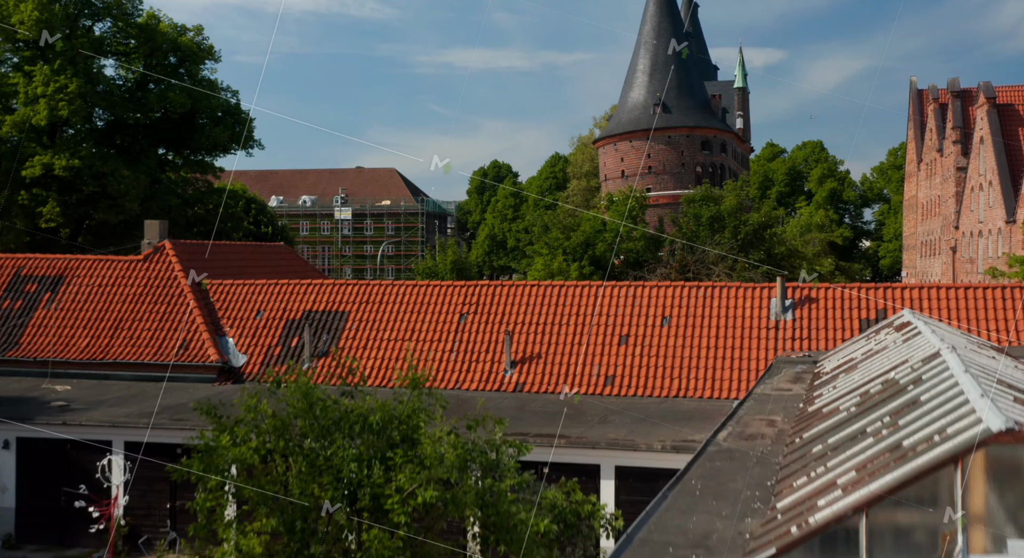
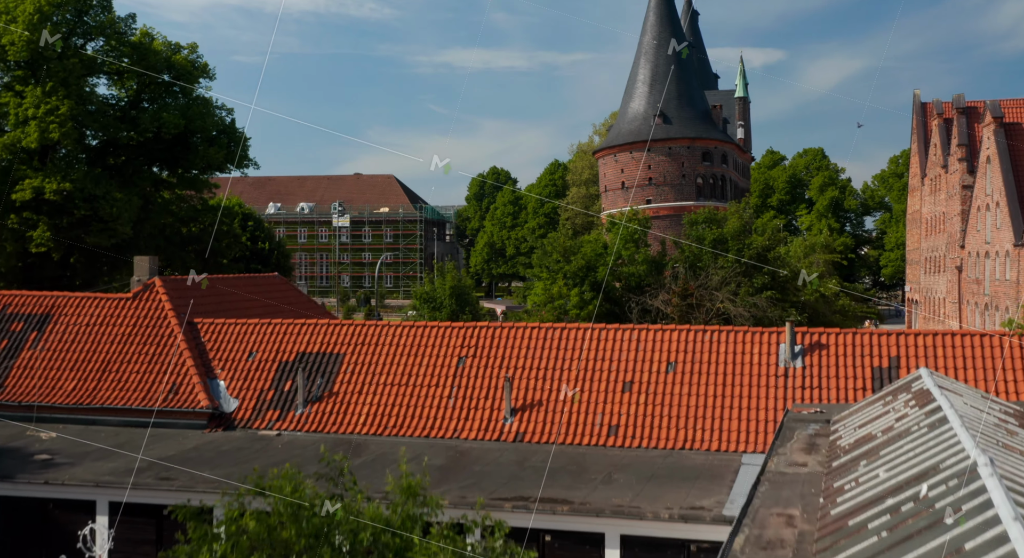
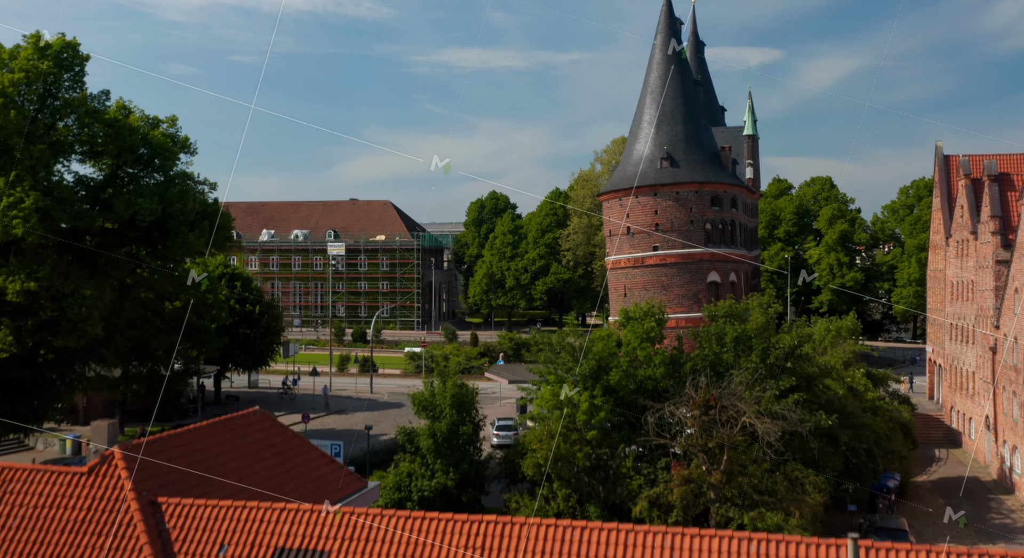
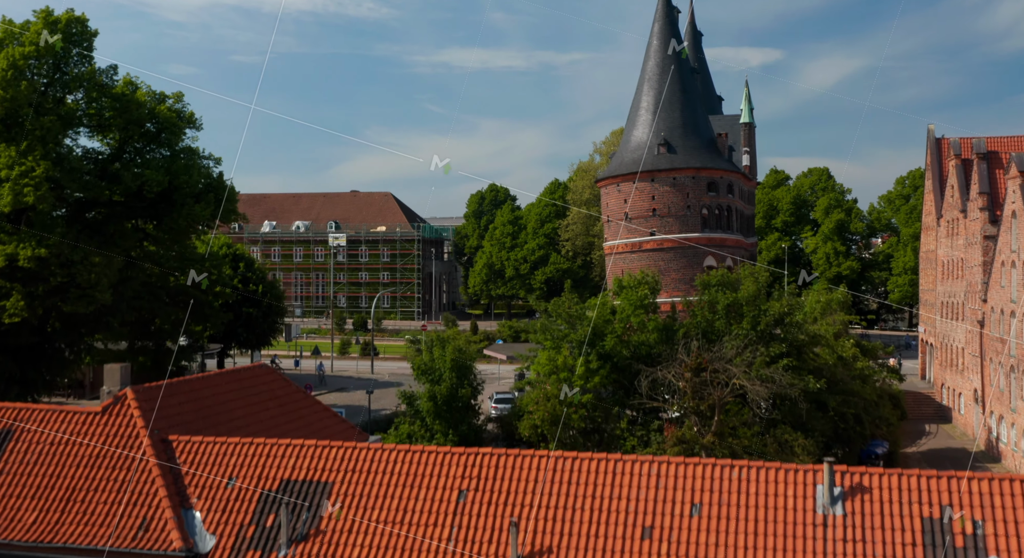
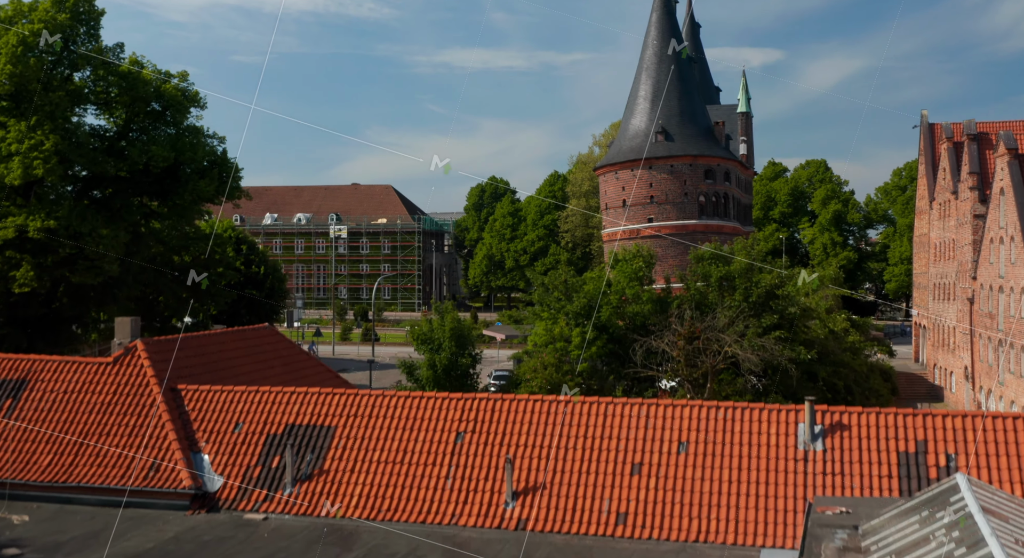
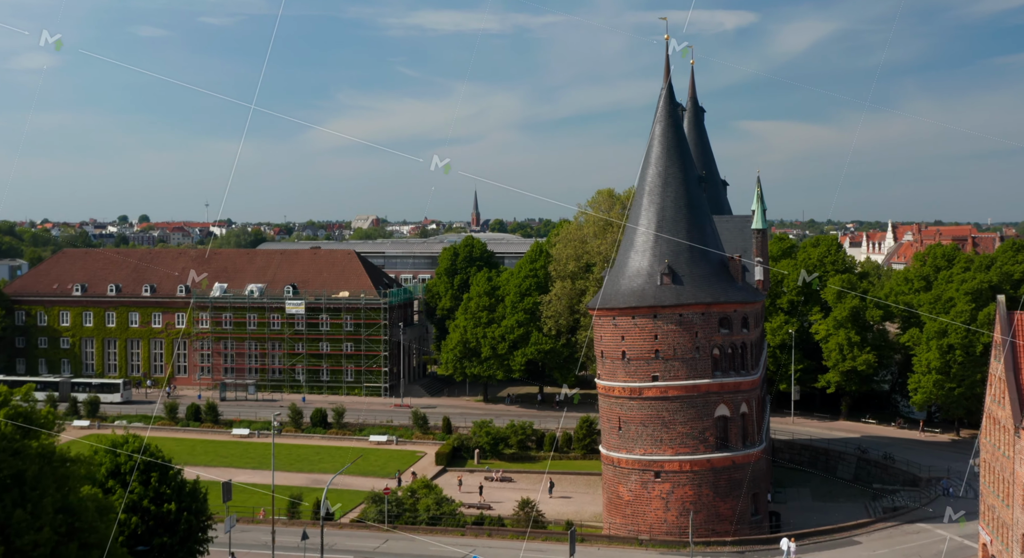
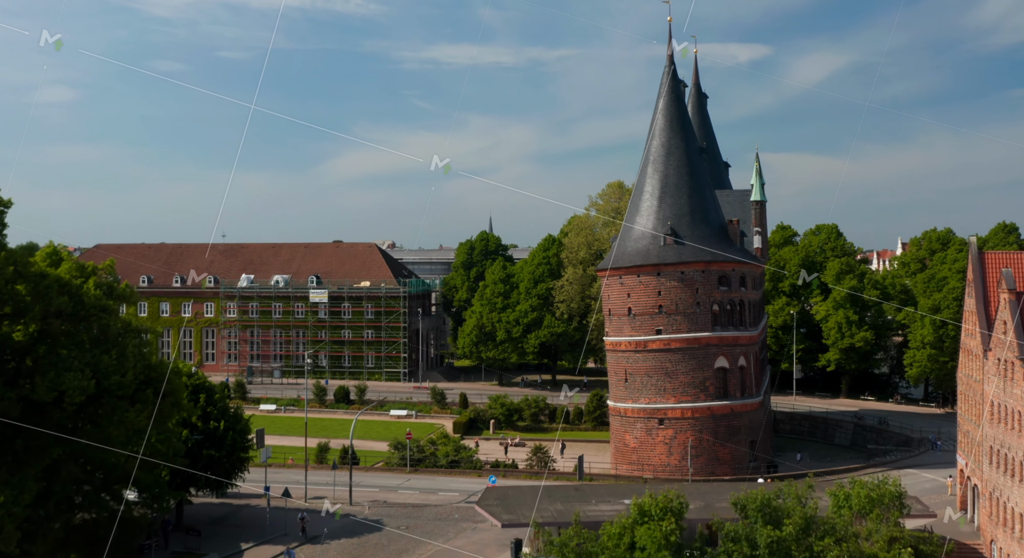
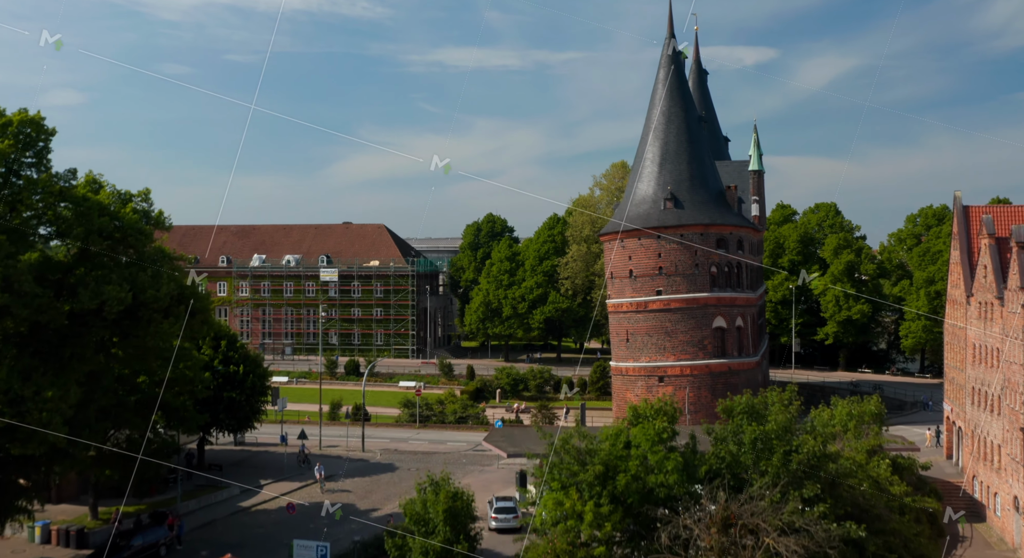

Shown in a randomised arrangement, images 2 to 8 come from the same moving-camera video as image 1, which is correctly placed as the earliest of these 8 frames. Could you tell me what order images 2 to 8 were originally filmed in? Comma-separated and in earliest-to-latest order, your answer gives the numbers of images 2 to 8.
2, 5, 4, 3, 8, 7, 6
